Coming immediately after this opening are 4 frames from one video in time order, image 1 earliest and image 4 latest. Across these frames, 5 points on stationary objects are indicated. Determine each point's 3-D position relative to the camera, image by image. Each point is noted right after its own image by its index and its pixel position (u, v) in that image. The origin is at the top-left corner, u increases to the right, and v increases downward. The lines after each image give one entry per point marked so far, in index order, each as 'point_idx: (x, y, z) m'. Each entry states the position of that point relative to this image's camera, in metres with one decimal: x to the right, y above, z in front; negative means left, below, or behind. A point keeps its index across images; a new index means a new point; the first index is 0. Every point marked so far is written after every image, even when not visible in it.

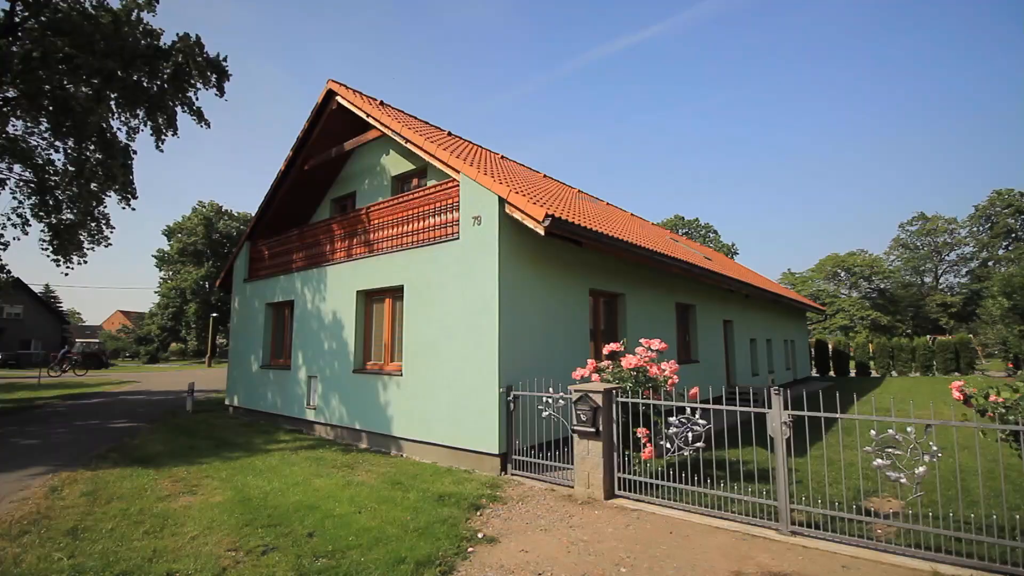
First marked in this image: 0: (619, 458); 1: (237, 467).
0: (+1.2, -1.9, +5.6) m
1: (-3.8, -2.4, +6.9) m
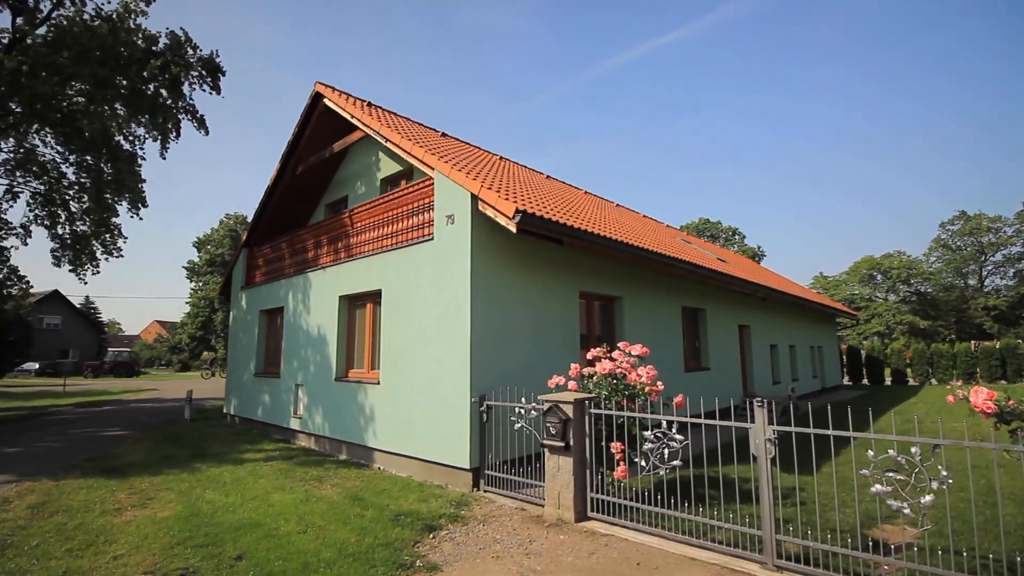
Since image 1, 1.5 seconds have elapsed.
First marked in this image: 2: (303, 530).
0: (+0.8, -1.9, +5.1) m
1: (-4.0, -2.5, +6.7) m
2: (-2.0, -2.3, +4.8) m
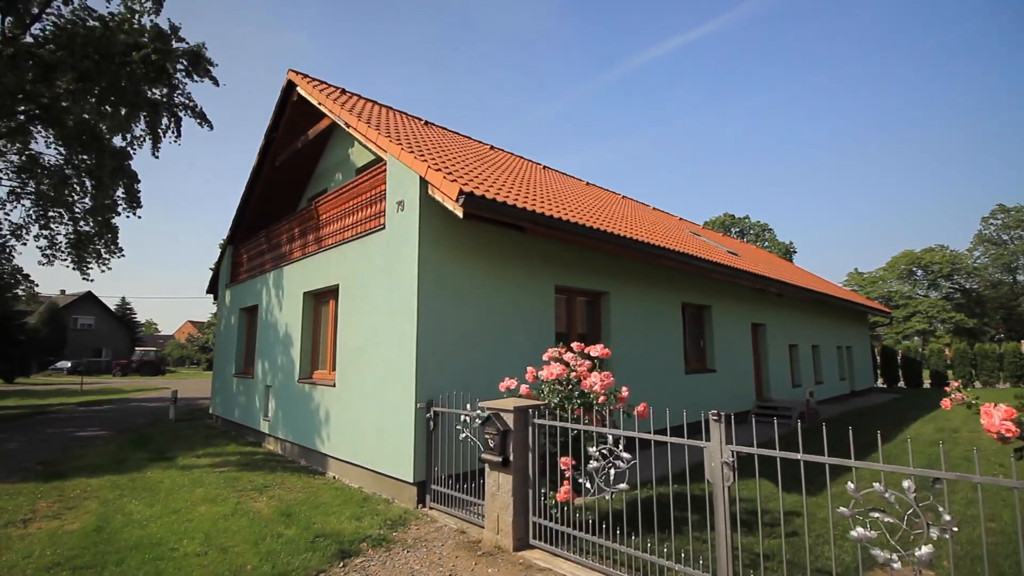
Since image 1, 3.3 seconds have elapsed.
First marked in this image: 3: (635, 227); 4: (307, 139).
0: (+0.2, -1.8, +4.4) m
1: (-4.5, -2.4, +6.2) m
2: (-2.6, -2.2, +4.3) m
3: (+2.5, +1.2, +10.5) m
4: (-3.8, +2.7, +9.4) m
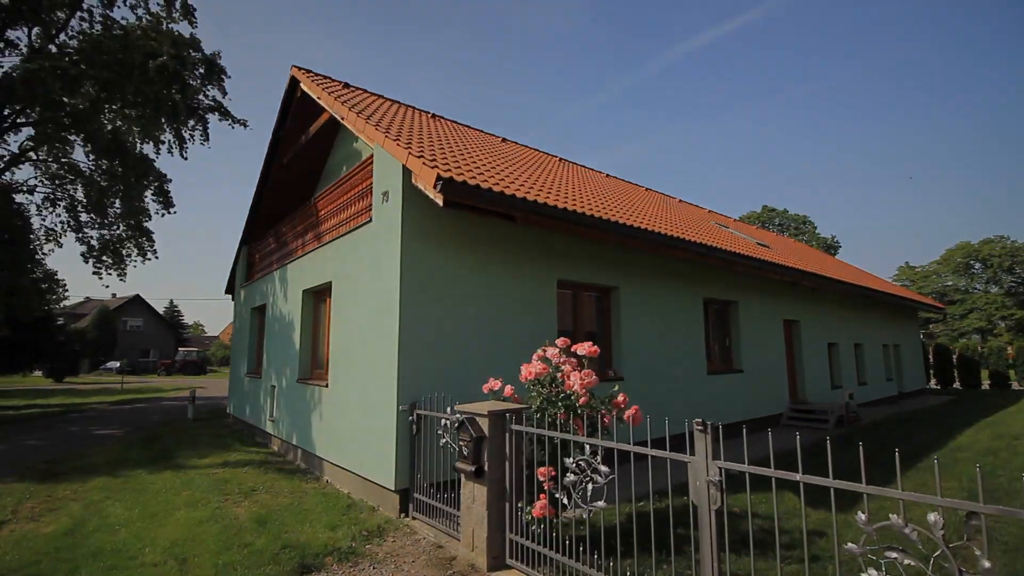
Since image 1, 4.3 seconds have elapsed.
0: (0.0, -1.7, +3.9) m
1: (-4.6, -2.4, +6.1) m
2: (-2.8, -2.2, +4.0) m
3: (+2.7, +1.3, +9.9) m
4: (-3.6, +2.7, +9.2) m
